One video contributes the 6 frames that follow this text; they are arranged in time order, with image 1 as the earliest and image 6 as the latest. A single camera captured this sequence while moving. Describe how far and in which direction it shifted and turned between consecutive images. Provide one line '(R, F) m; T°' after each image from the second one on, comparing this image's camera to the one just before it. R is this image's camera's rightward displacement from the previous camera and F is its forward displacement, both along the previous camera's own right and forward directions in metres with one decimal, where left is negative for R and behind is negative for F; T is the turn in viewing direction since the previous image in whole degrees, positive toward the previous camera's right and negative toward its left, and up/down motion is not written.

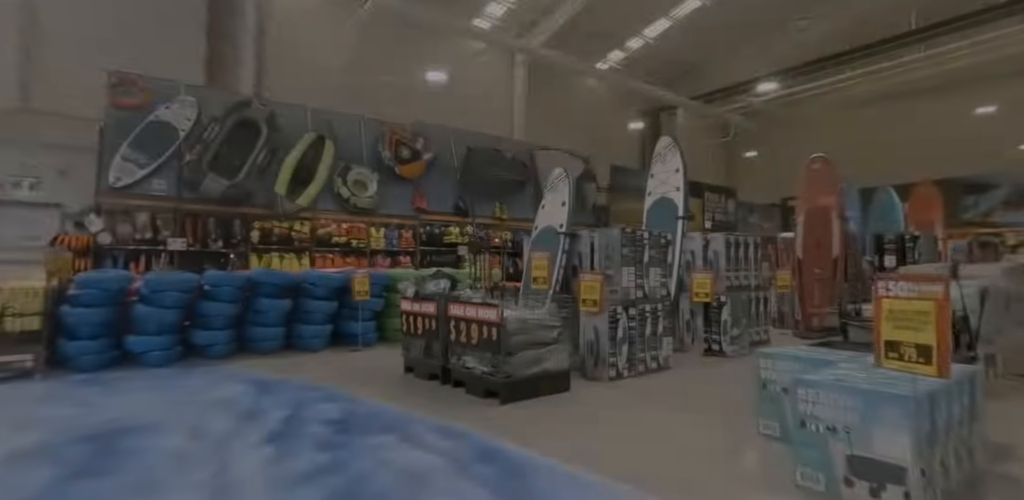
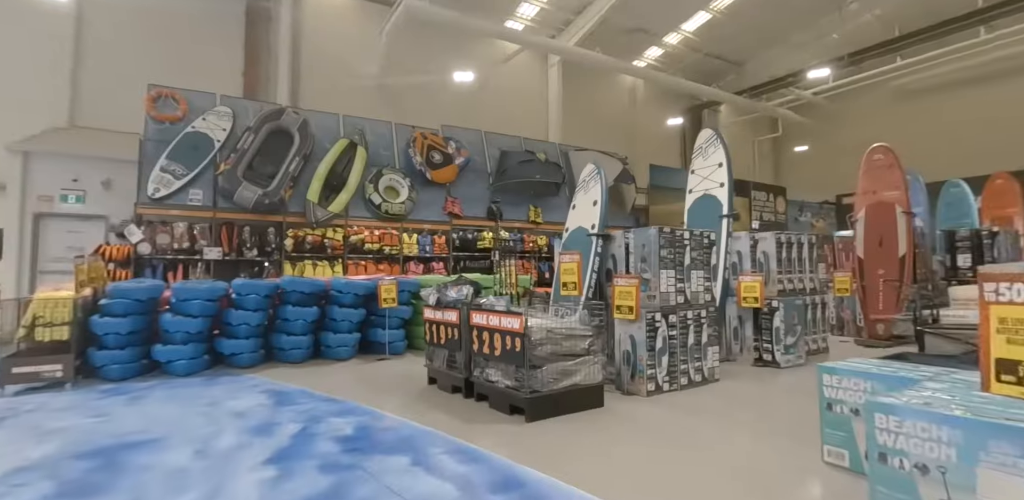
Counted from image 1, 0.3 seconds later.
(+0.1, +0.2) m; -4°
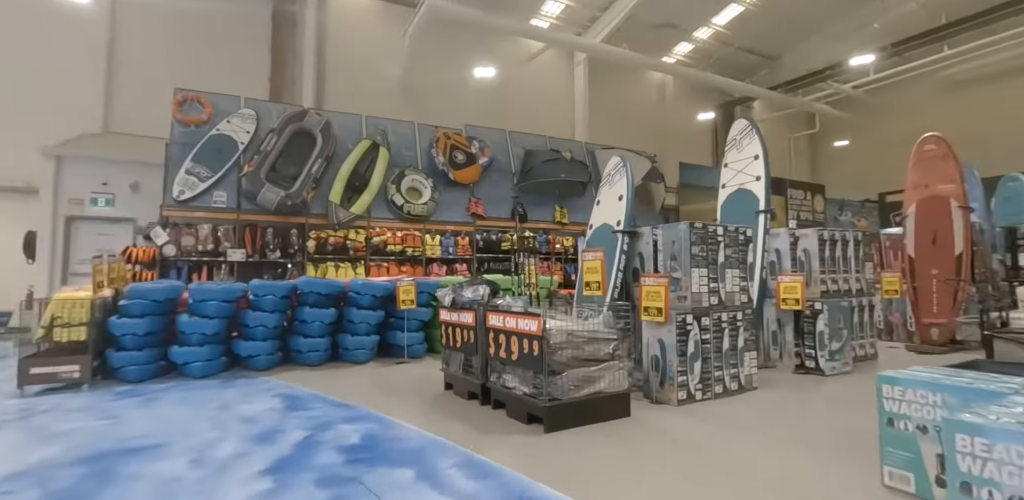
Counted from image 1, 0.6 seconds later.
(+0.1, +0.2) m; -3°
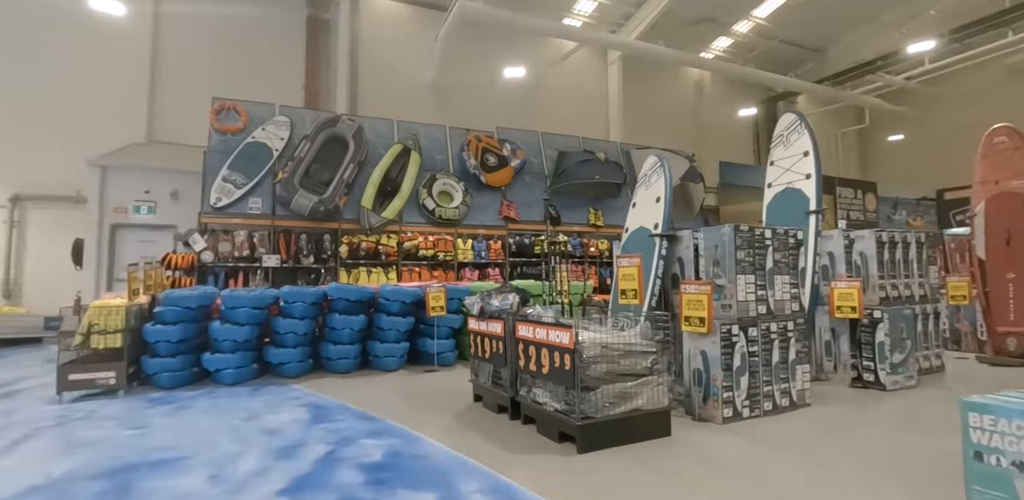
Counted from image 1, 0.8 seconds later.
(0.0, +0.1) m; -4°
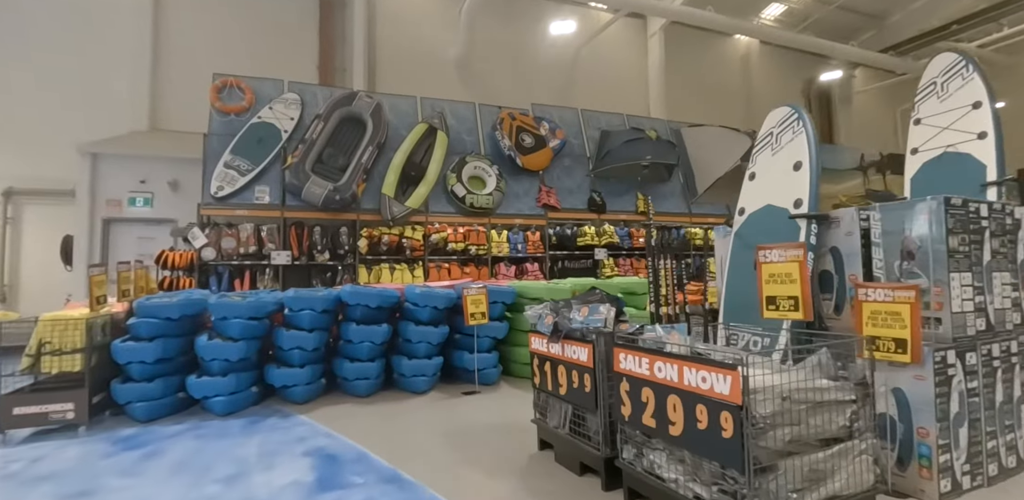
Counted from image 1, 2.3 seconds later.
(-0.3, +0.9) m; -2°
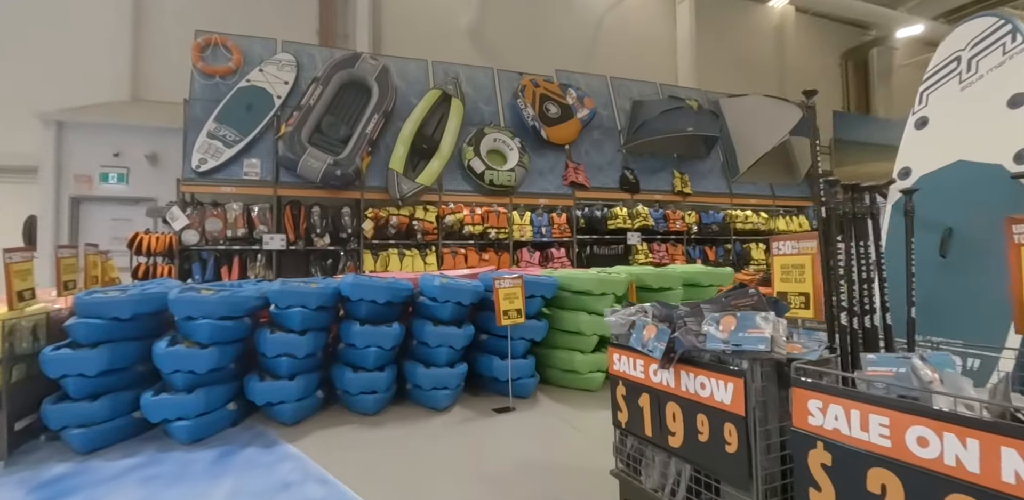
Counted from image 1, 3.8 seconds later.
(-0.2, +0.7) m; -1°
